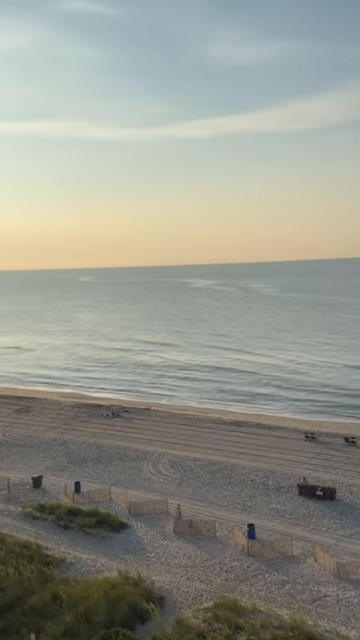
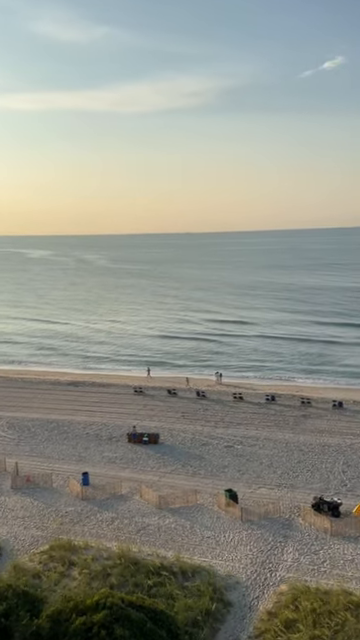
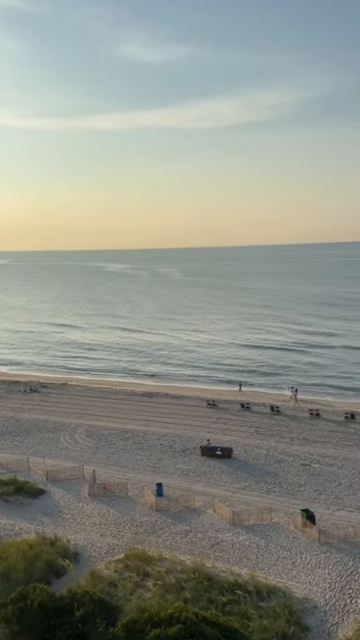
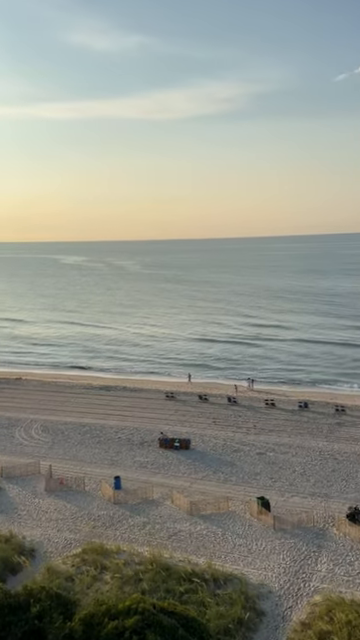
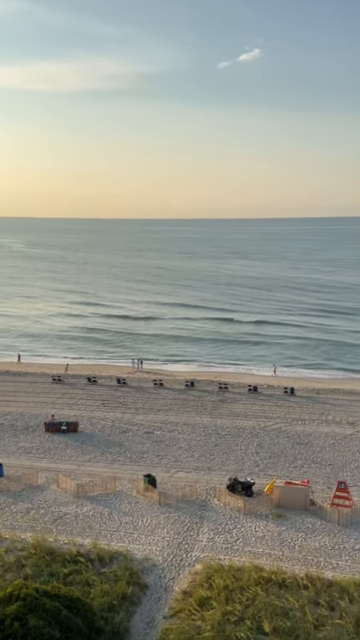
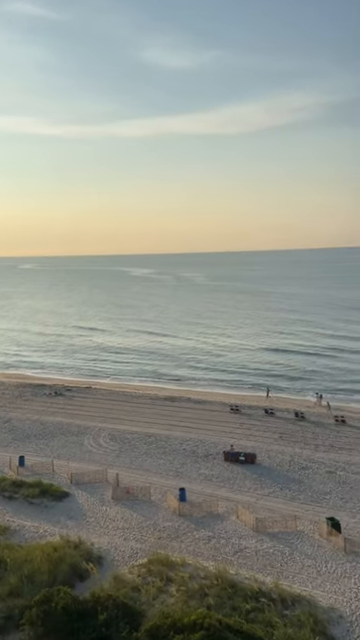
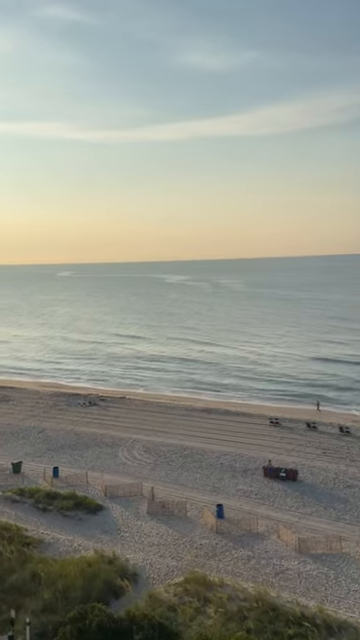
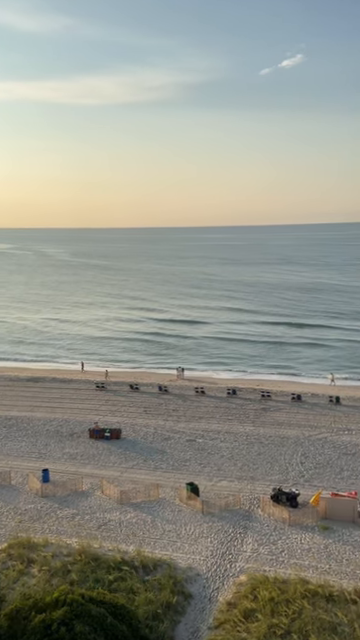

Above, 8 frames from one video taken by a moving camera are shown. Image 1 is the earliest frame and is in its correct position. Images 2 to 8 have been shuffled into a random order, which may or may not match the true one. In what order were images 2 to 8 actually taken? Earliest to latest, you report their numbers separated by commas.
7, 6, 3, 4, 2, 8, 5
